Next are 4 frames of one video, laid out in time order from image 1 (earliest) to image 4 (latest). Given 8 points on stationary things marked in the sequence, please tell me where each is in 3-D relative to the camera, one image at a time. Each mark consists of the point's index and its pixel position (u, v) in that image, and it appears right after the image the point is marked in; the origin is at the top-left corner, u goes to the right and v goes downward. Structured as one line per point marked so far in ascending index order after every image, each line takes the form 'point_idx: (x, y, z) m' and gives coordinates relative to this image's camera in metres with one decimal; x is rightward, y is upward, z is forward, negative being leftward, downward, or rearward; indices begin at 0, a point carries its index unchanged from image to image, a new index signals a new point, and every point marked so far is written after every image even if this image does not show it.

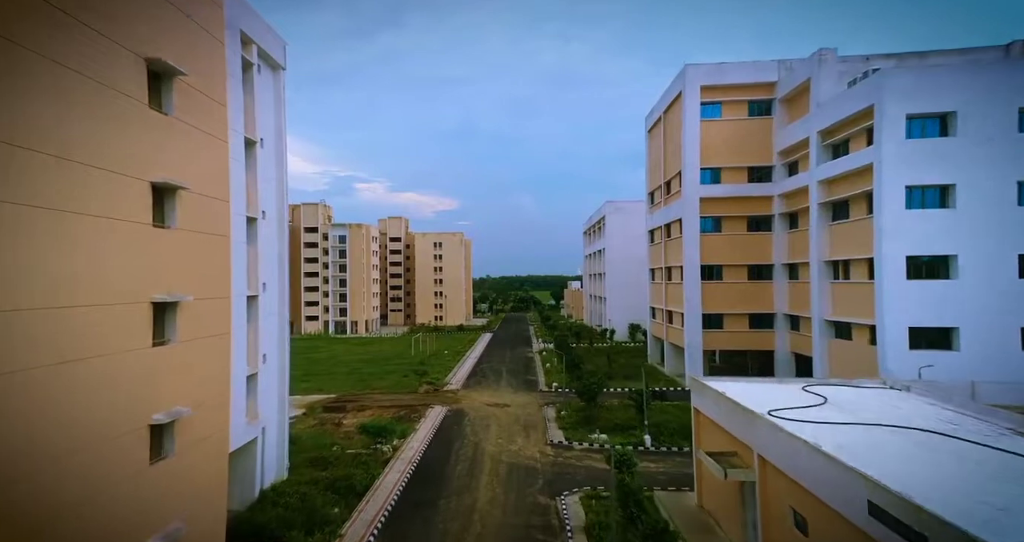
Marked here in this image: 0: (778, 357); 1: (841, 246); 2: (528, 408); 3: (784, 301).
0: (+10.1, -3.3, +19.7) m
1: (+10.1, +0.7, +15.9) m
2: (+0.5, -4.7, +17.8) m
3: (+10.3, -1.1, +19.6) m
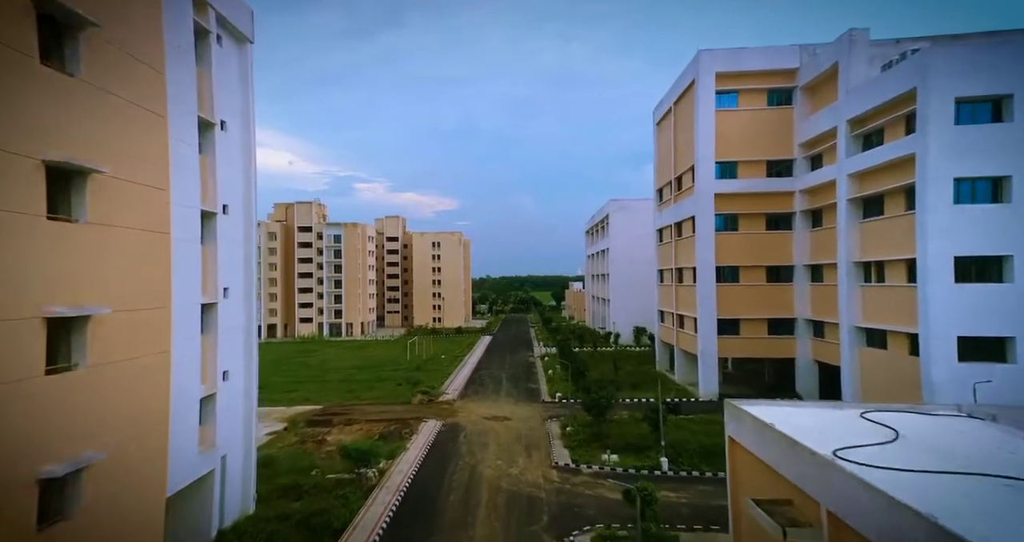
0: (+10.1, -3.3, +18.3) m
1: (+10.1, +0.7, +14.5) m
2: (+0.6, -4.8, +16.4) m
3: (+10.3, -1.2, +18.2) m
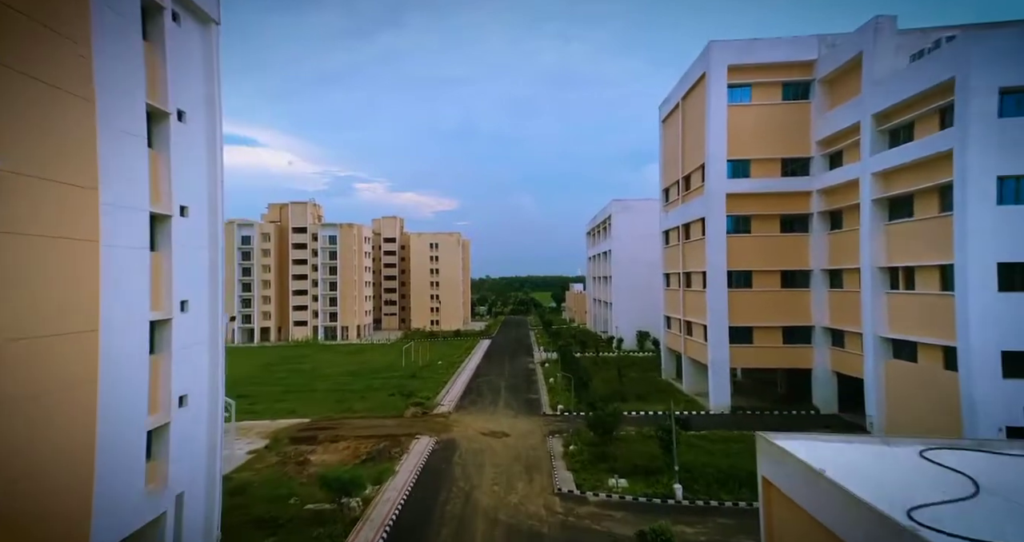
0: (+10.1, -3.5, +17.2) m
1: (+10.1, +0.5, +13.4) m
2: (+0.5, -4.9, +15.3) m
3: (+10.3, -1.4, +17.1) m
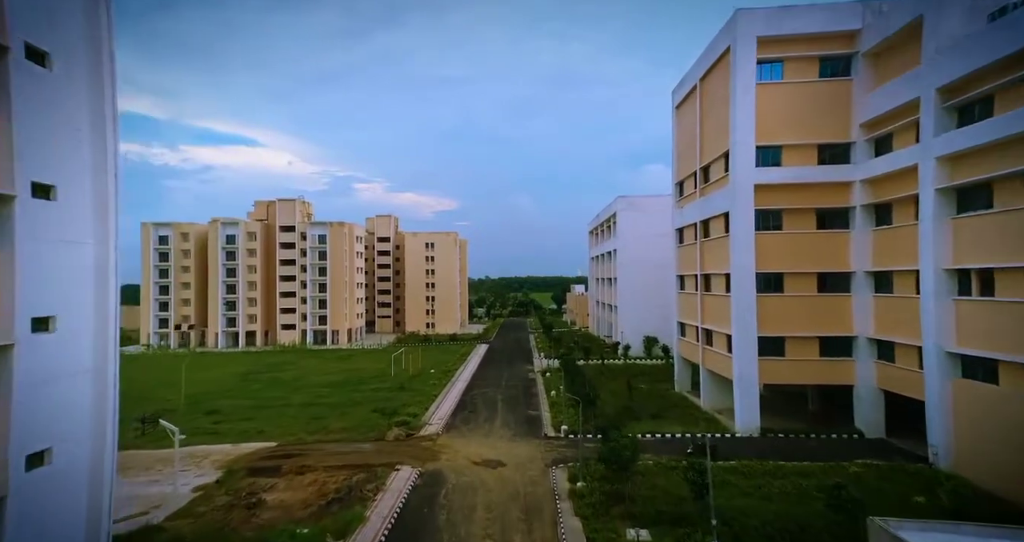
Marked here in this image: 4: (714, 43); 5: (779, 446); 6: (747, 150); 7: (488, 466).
0: (+10.0, -3.6, +15.0) m
1: (+10.0, +0.5, +11.2) m
2: (+0.4, -5.0, +13.1) m
3: (+10.2, -1.4, +14.8) m
4: (+6.5, +7.3, +16.6) m
5: (+7.3, -4.8, +14.2) m
6: (+7.0, +3.6, +15.4) m
7: (-0.6, -5.0, +13.4) m
